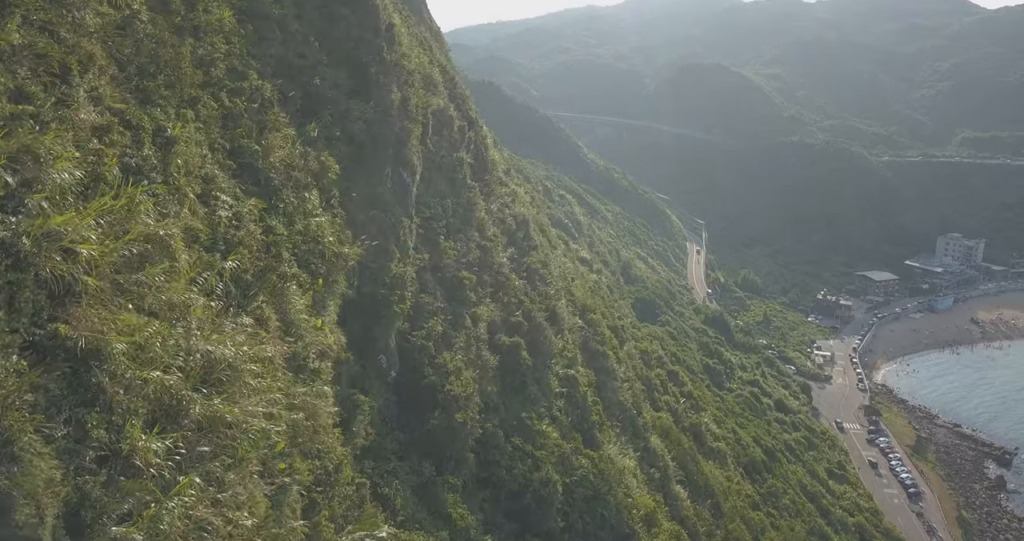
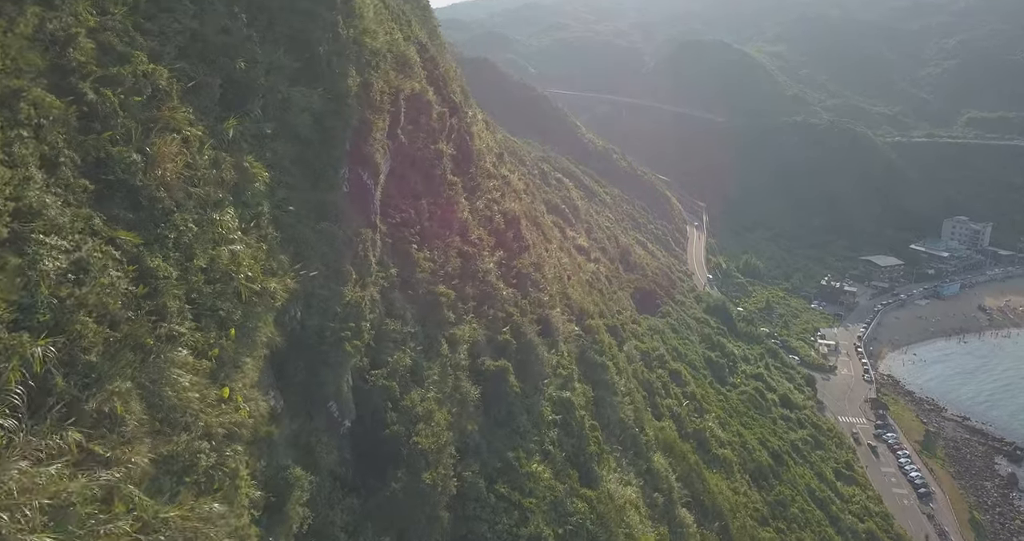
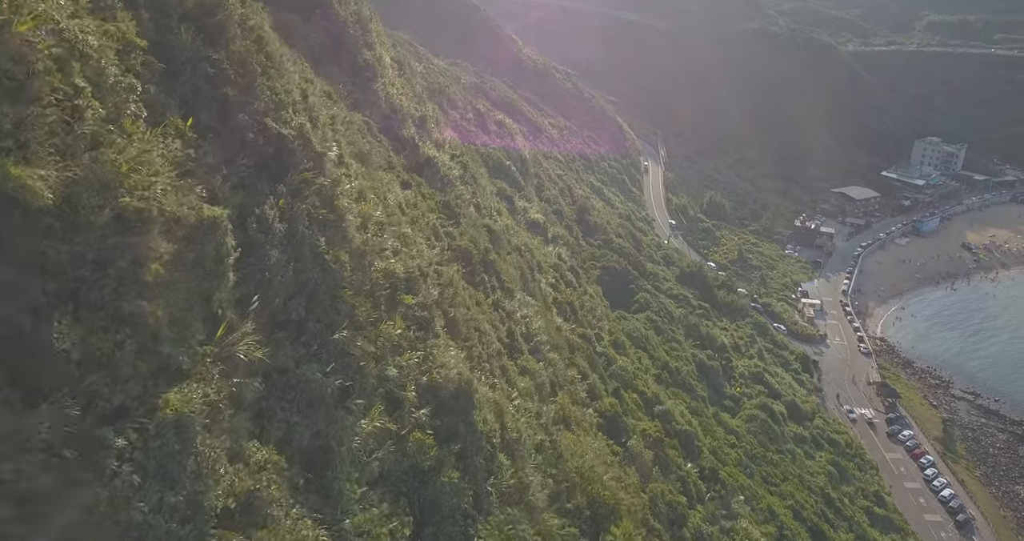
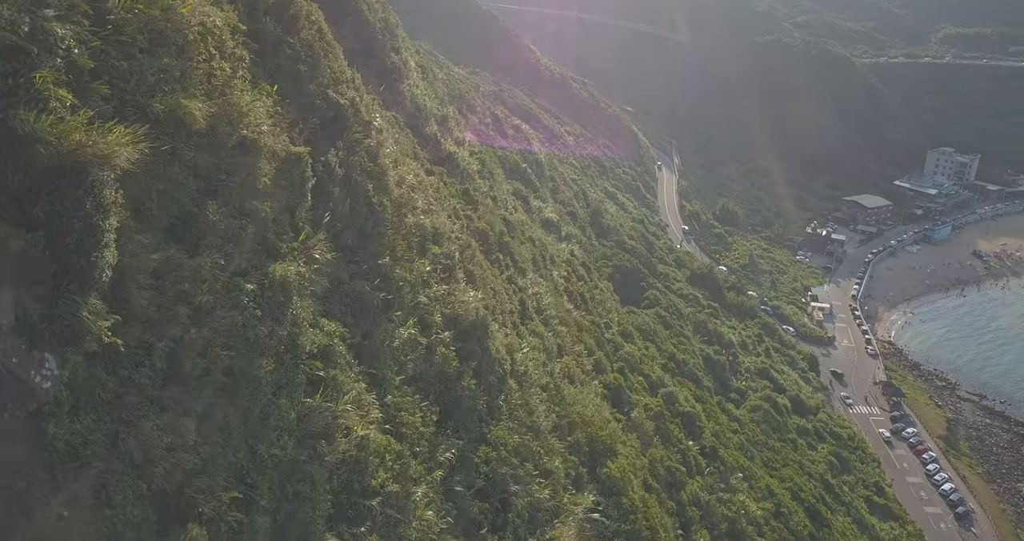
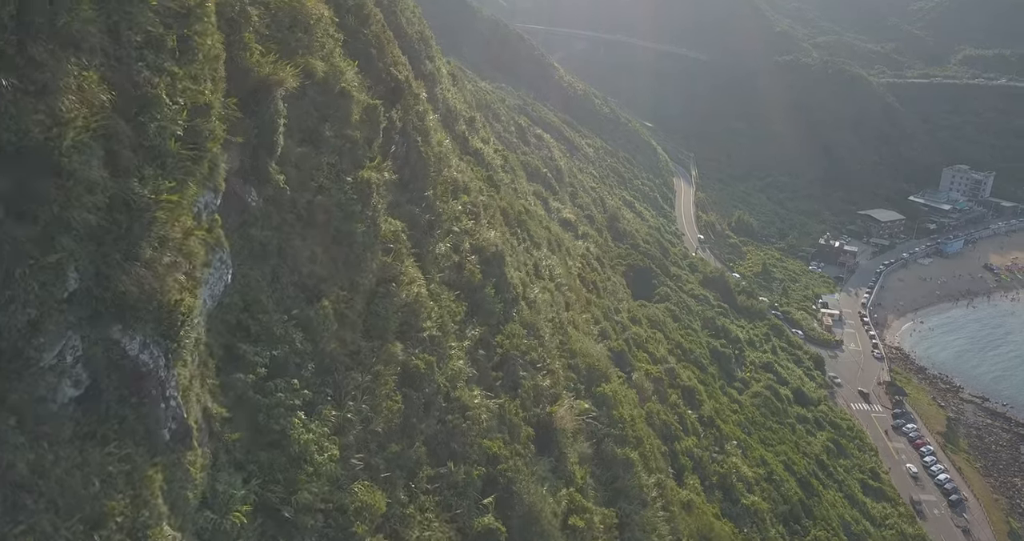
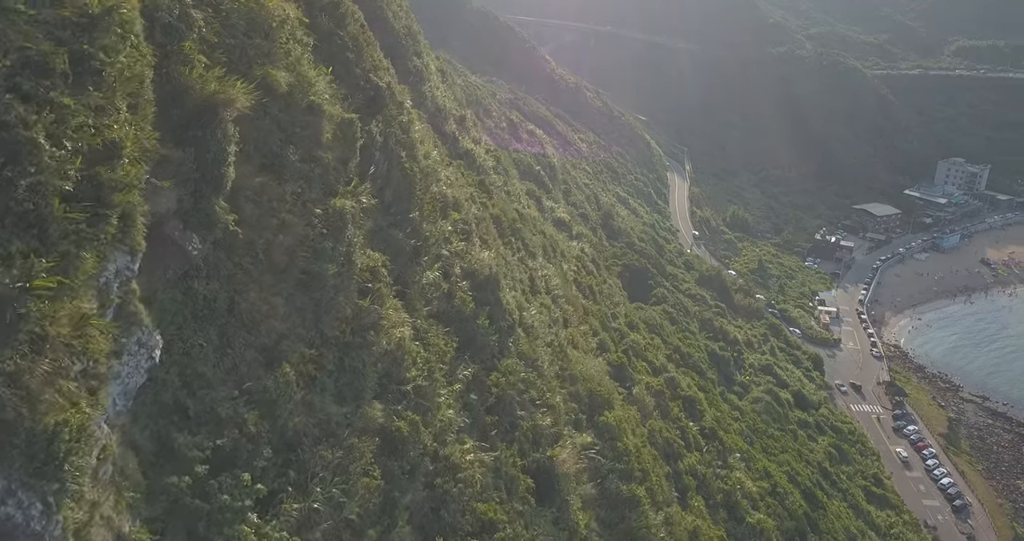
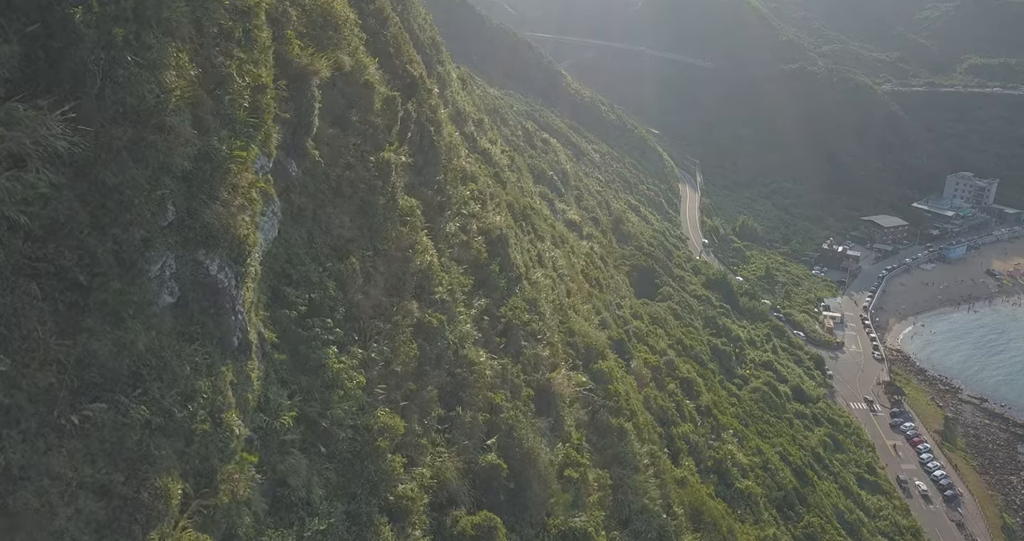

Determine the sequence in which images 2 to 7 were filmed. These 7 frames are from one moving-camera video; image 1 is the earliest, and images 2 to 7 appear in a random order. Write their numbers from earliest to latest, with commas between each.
2, 7, 5, 6, 4, 3
